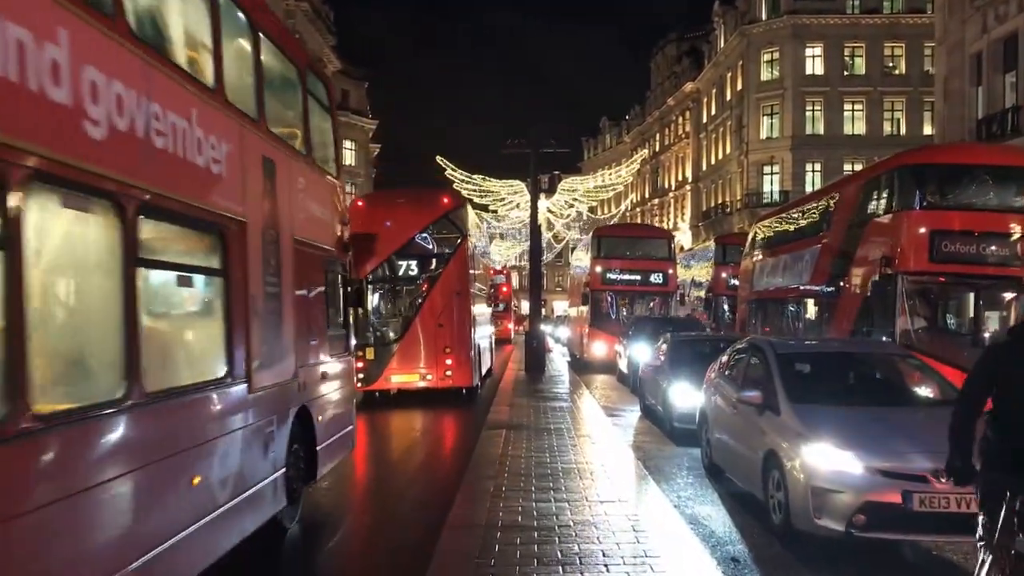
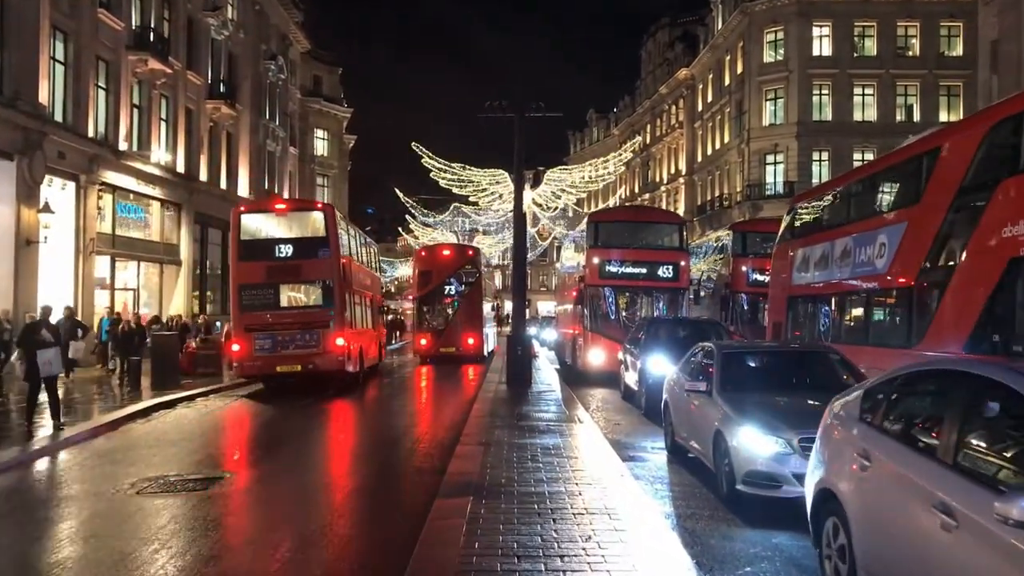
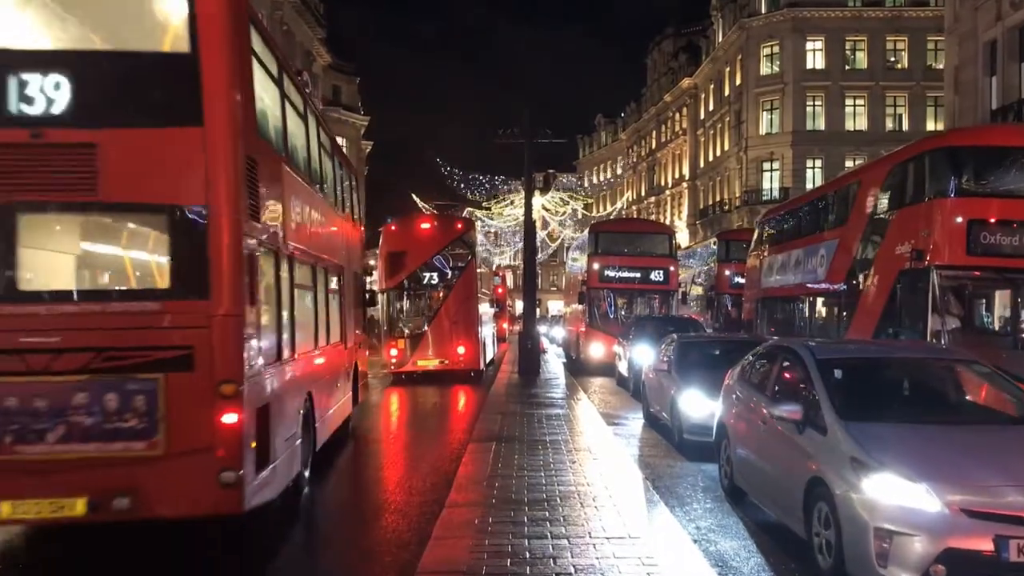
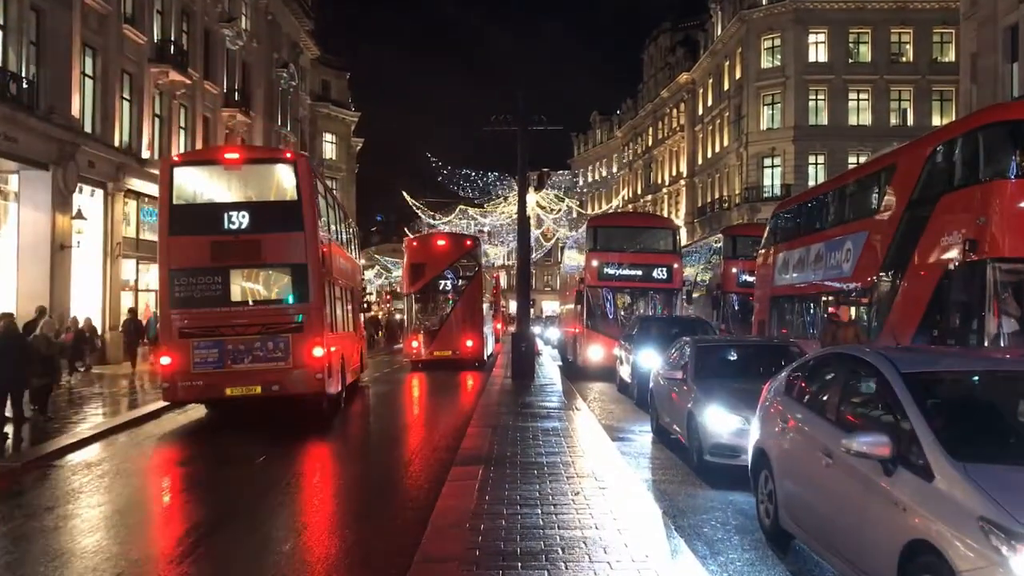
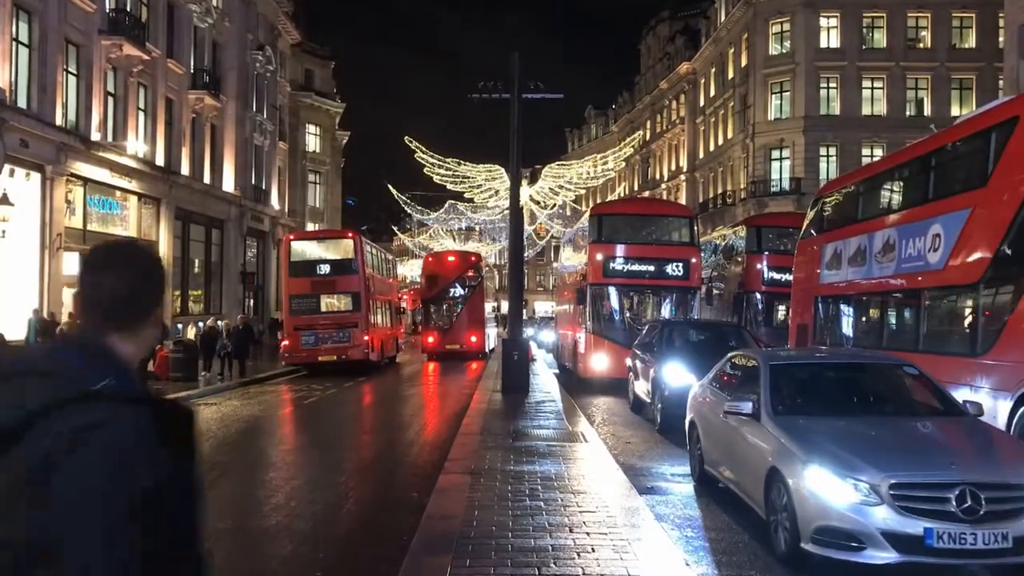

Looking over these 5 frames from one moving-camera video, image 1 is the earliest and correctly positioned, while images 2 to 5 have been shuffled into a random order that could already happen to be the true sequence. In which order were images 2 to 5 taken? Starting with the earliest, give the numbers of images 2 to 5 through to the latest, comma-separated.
3, 4, 2, 5
